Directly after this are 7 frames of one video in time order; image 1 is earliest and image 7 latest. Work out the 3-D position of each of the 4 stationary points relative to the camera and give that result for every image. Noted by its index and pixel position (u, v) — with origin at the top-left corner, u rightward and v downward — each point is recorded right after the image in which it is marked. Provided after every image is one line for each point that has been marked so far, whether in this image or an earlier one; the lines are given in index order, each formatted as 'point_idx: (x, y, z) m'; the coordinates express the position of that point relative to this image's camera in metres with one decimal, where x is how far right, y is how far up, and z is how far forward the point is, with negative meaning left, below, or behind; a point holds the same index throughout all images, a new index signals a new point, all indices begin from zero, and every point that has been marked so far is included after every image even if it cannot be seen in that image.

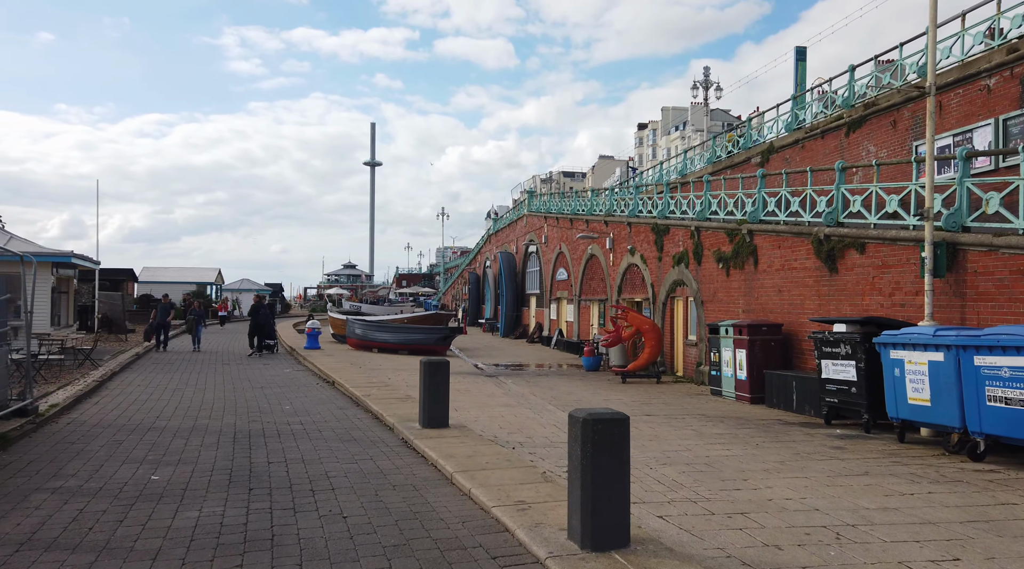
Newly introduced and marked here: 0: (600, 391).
0: (+1.9, -2.3, +16.8) m
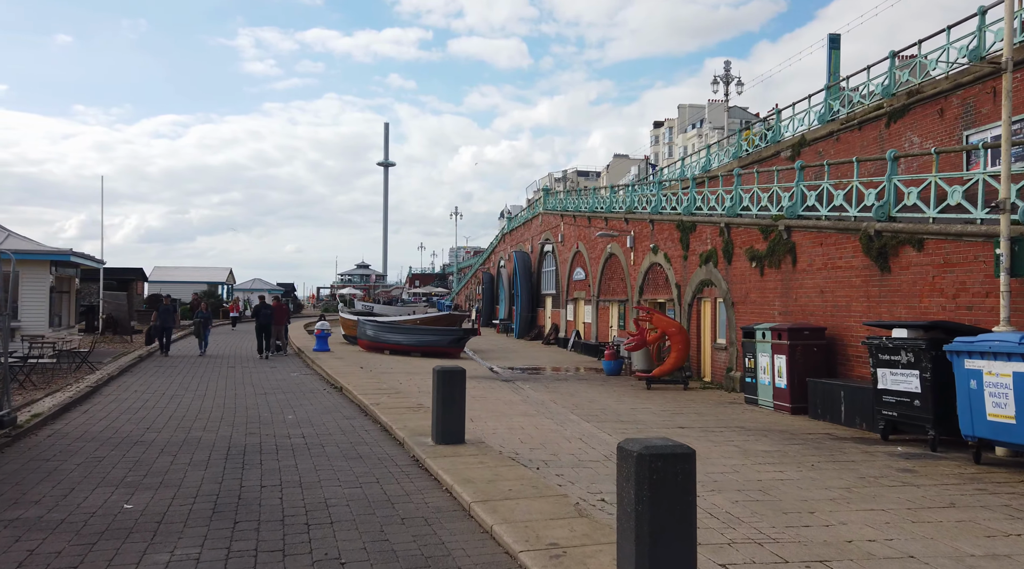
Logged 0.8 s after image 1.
0: (+2.2, -2.3, +15.7) m
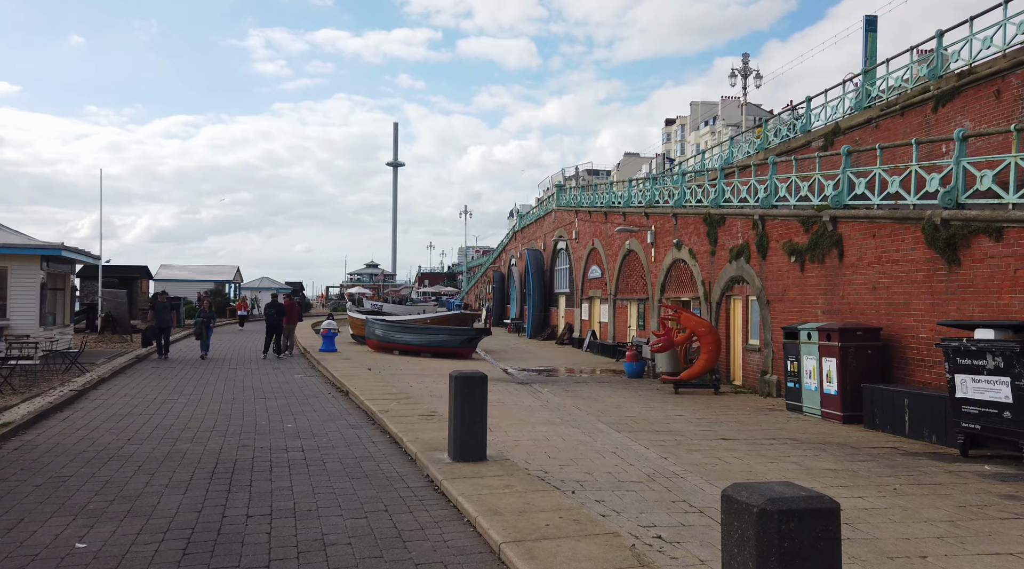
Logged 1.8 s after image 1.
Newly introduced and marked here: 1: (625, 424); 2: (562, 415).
0: (+2.6, -2.2, +14.6) m
1: (+1.7, -2.1, +11.6) m
2: (+0.8, -2.1, +12.6) m
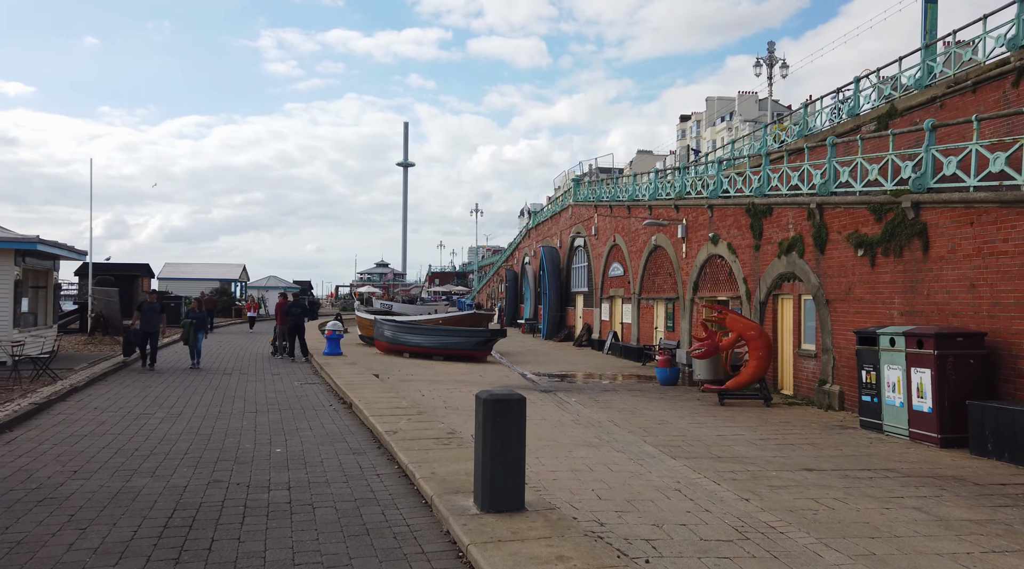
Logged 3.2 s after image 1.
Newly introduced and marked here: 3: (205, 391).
0: (+3.0, -2.1, +12.7) m
1: (+2.0, -2.0, +9.8) m
2: (+1.2, -2.1, +10.8) m
3: (-5.3, -1.8, +13.5) m
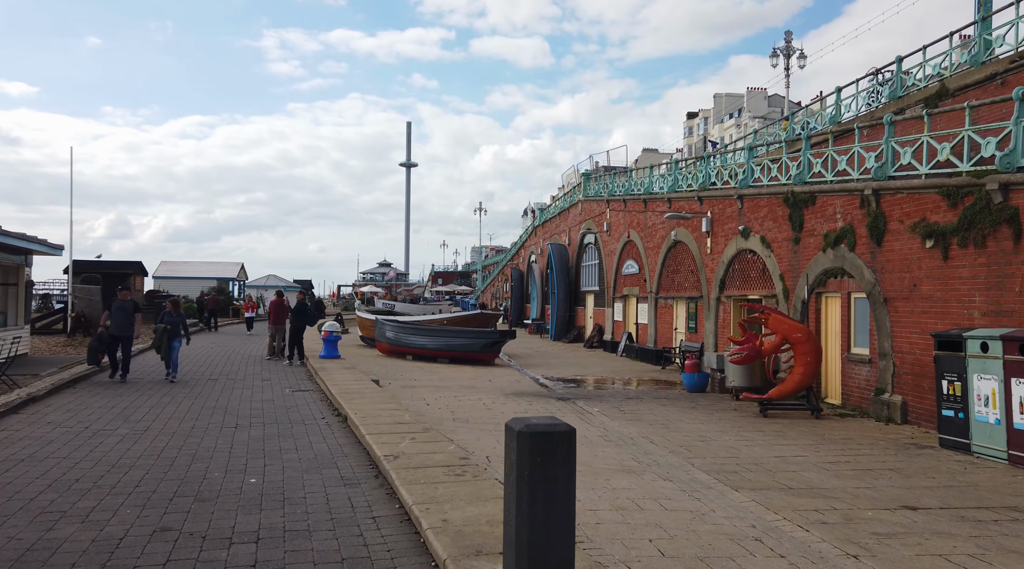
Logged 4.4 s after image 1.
0: (+3.3, -2.1, +11.1) m
1: (+2.3, -2.0, +8.2) m
2: (+1.4, -2.0, +9.2) m
3: (-5.0, -1.8, +11.9) m
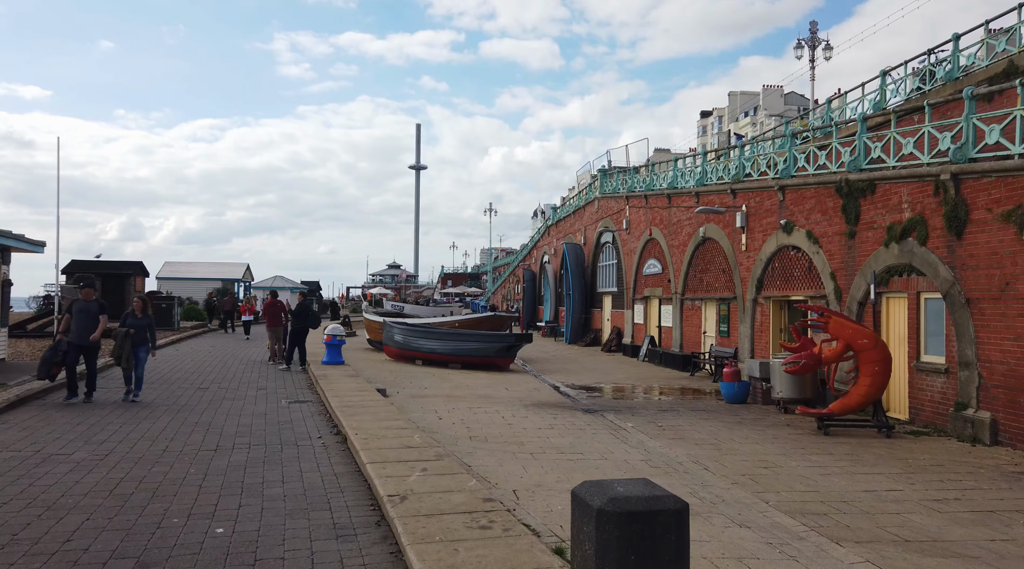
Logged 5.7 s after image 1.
0: (+3.6, -2.1, +9.5) m
1: (+2.6, -1.9, +6.6) m
2: (+1.8, -2.0, +7.6) m
3: (-4.7, -1.8, +10.4) m
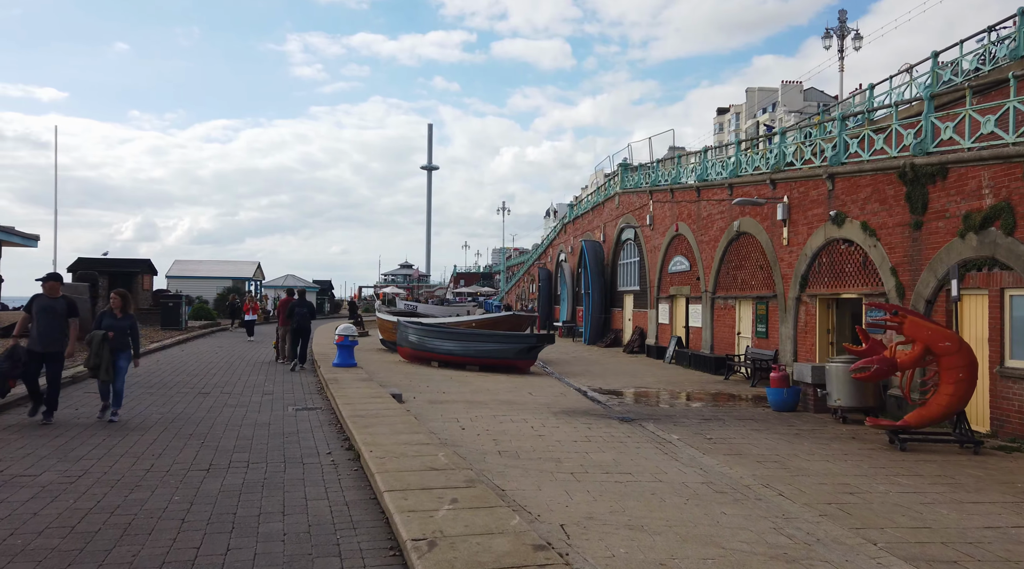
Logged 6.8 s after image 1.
0: (+4.0, -2.0, +8.1) m
1: (+2.9, -1.9, +5.3) m
2: (+2.1, -1.9, +6.3) m
3: (-4.3, -1.7, +9.2) m
